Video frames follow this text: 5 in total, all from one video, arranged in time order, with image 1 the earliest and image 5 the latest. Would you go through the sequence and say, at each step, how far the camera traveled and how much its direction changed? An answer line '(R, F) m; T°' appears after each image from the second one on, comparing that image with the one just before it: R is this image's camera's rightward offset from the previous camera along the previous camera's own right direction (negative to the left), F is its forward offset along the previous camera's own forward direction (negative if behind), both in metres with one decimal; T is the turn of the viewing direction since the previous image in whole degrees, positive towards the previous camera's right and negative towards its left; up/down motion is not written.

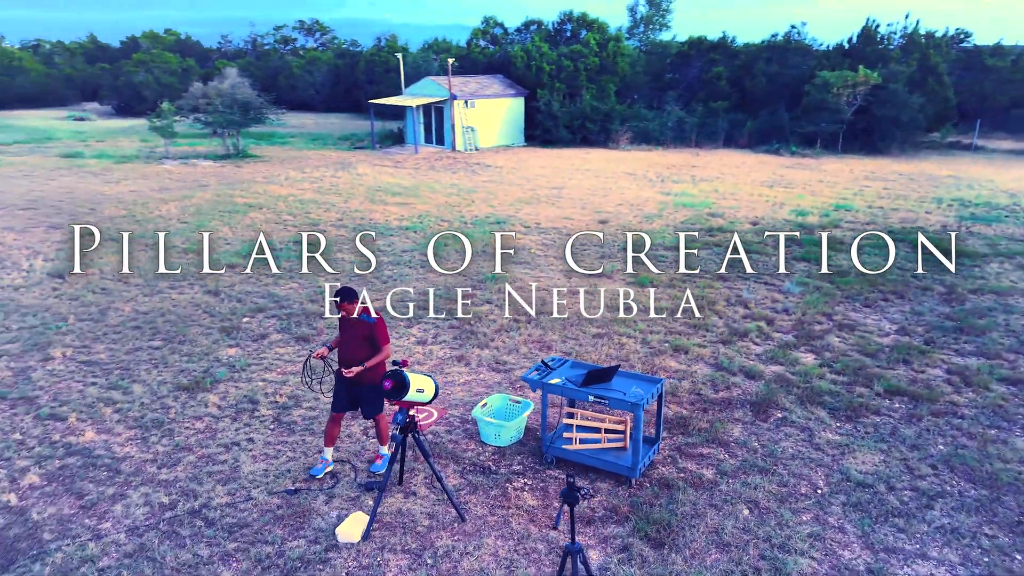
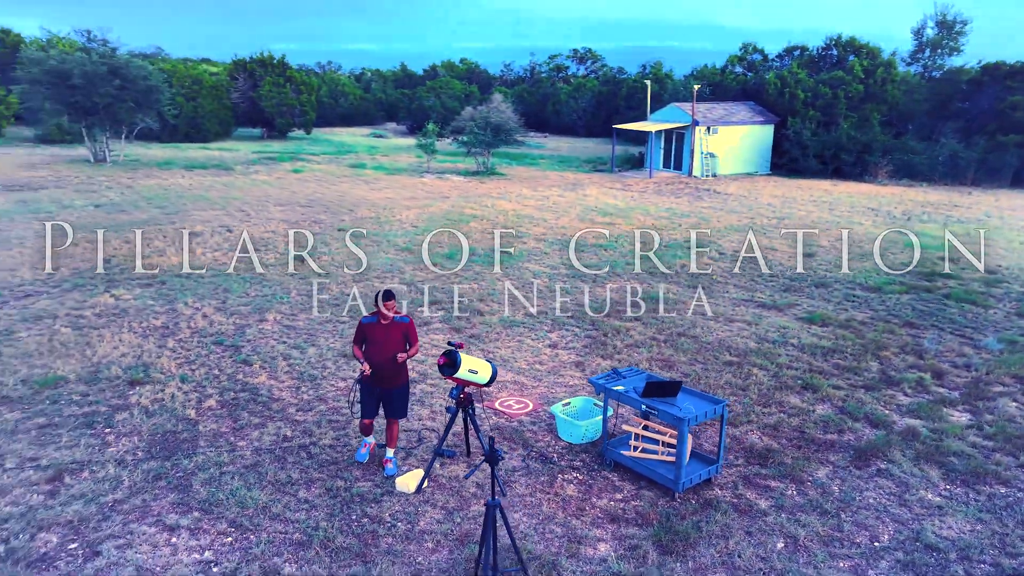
(+1.3, -0.3) m; -20°
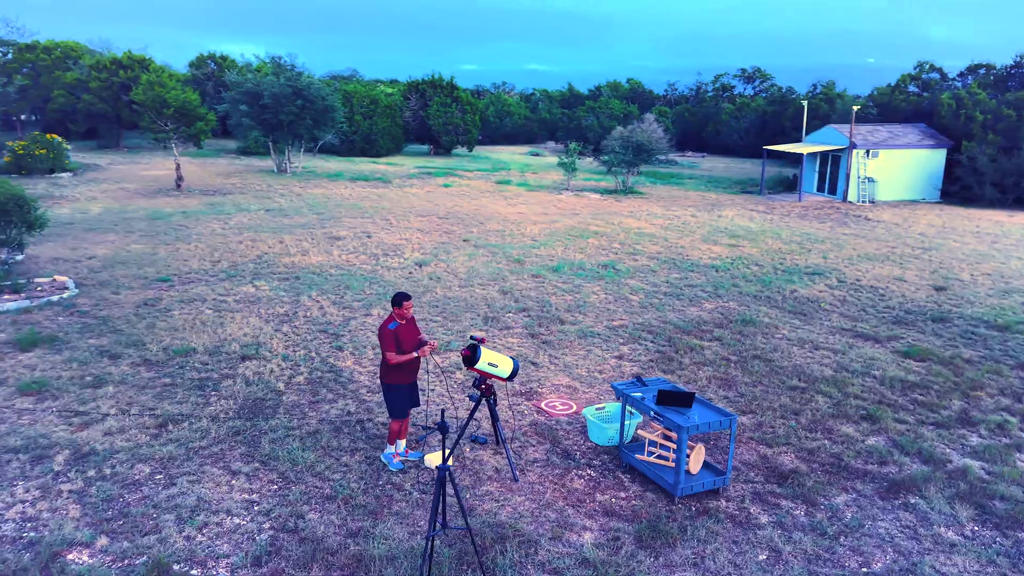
(+1.0, -0.4) m; -13°
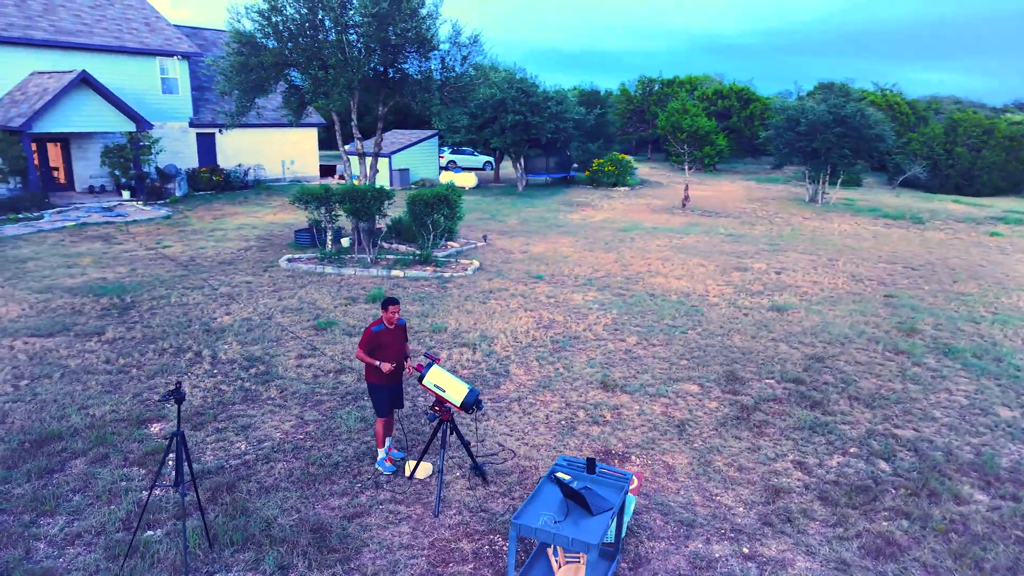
(+3.8, +2.1) m; -47°
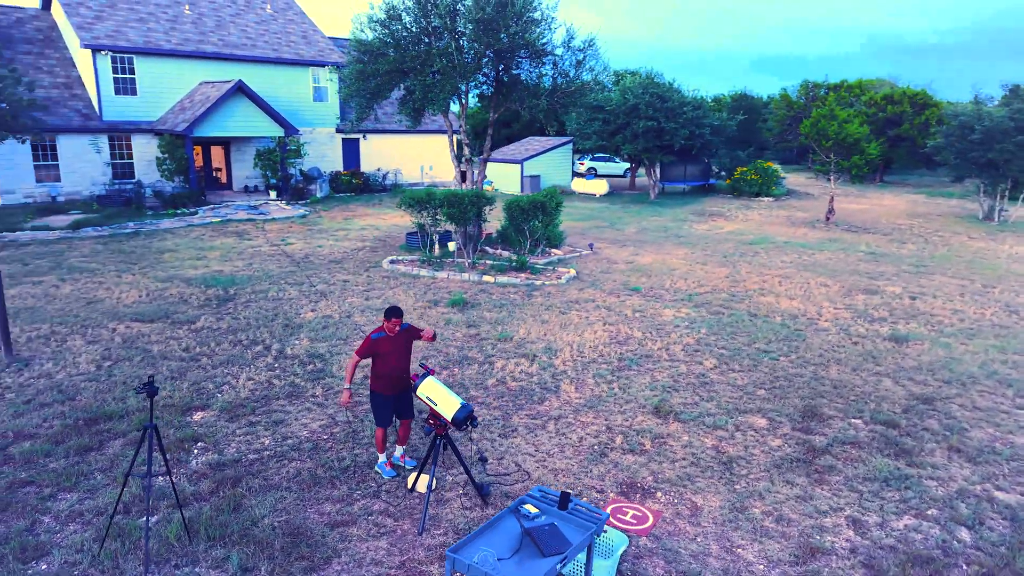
(+1.0, +0.4) m; -12°
